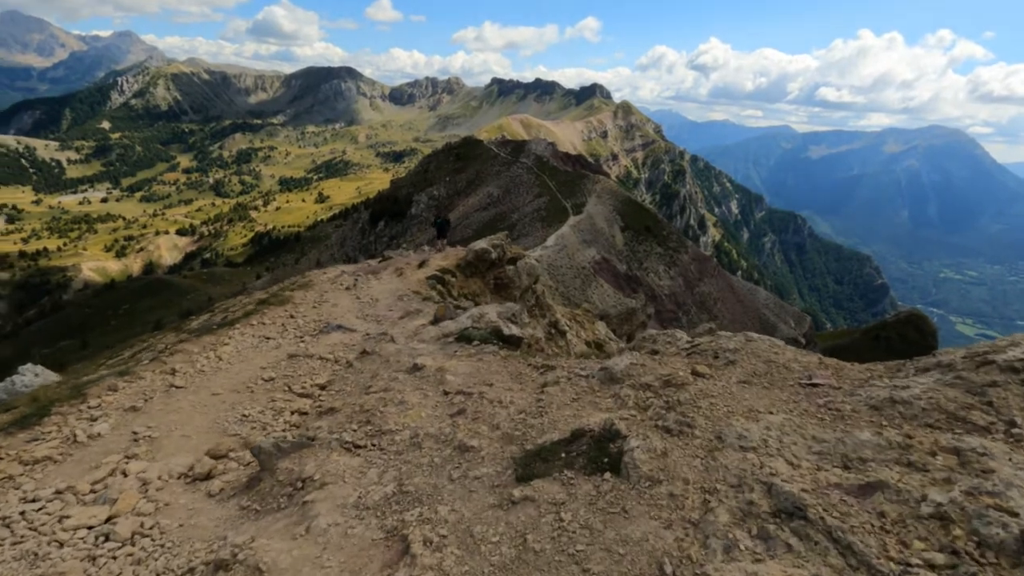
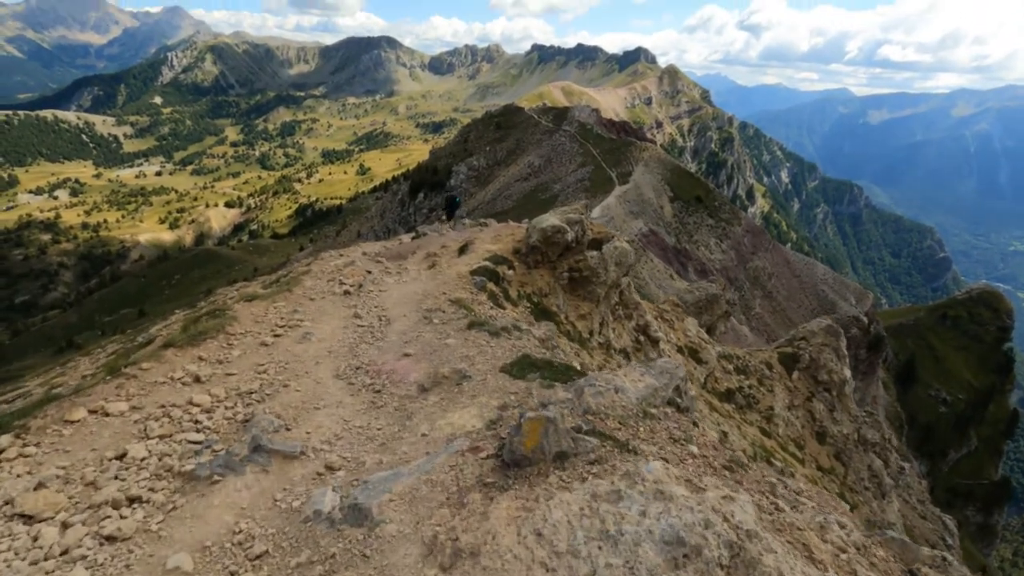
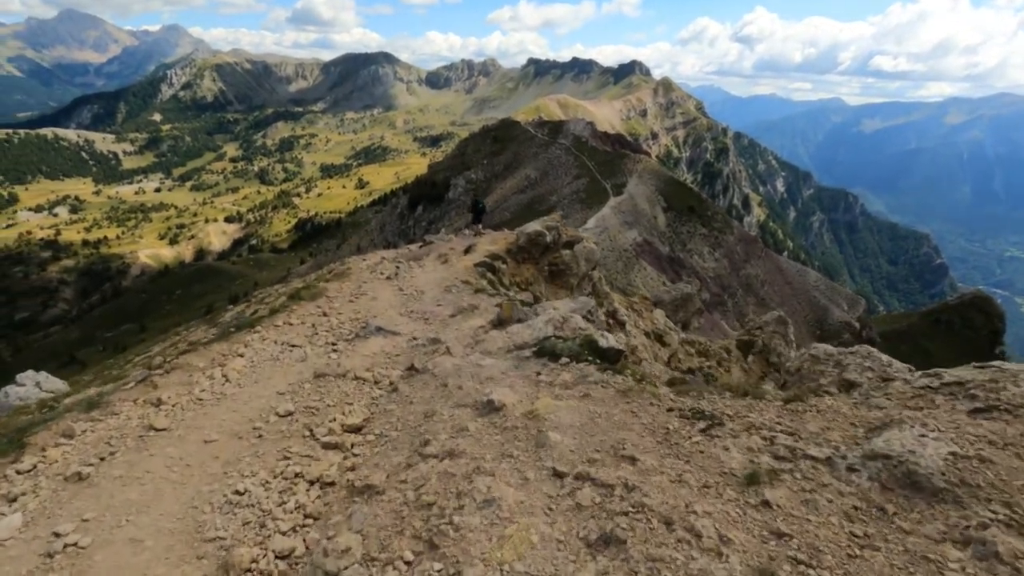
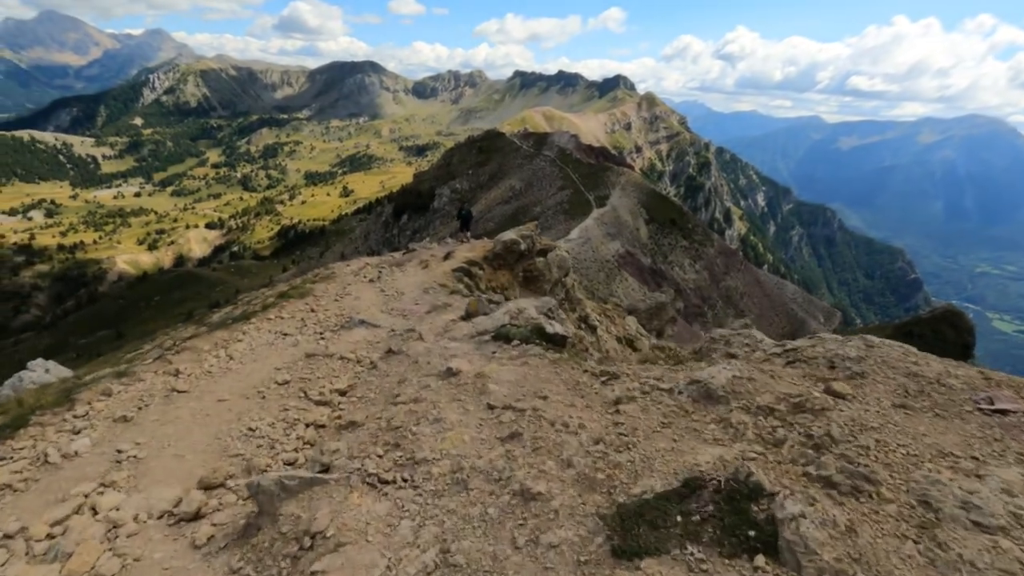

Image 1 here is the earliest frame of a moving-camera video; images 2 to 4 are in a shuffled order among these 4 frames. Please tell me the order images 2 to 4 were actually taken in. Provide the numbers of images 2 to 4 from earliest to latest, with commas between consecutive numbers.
4, 3, 2
